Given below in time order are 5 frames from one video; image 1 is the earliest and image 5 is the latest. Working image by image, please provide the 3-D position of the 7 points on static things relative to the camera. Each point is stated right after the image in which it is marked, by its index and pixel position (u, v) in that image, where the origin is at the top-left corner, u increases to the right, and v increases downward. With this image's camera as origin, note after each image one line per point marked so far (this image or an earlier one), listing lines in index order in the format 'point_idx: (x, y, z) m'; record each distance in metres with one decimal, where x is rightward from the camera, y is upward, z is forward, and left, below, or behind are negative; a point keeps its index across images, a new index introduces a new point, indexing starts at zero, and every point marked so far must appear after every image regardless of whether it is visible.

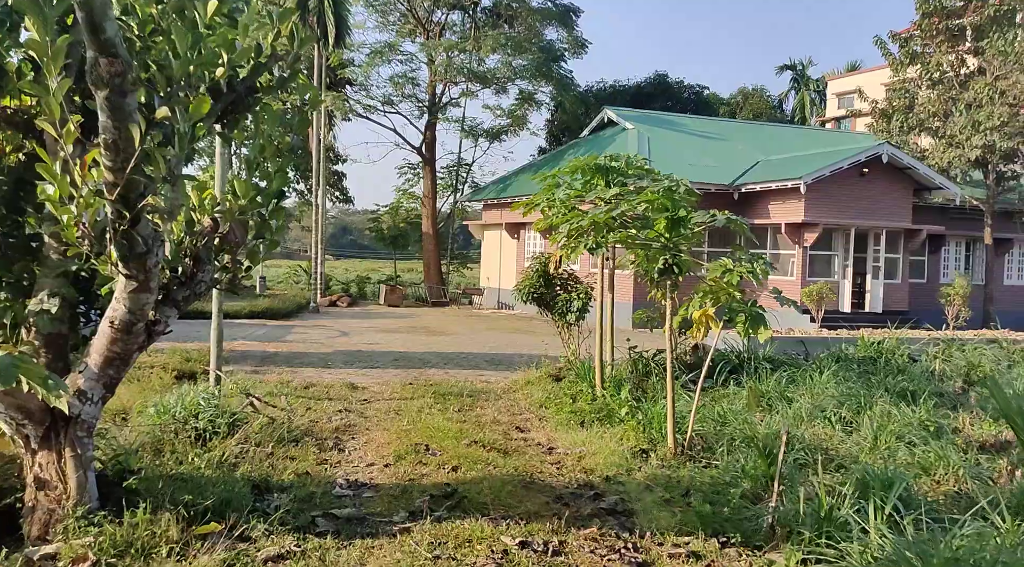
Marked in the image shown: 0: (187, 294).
0: (-1.4, -0.1, +3.8) m
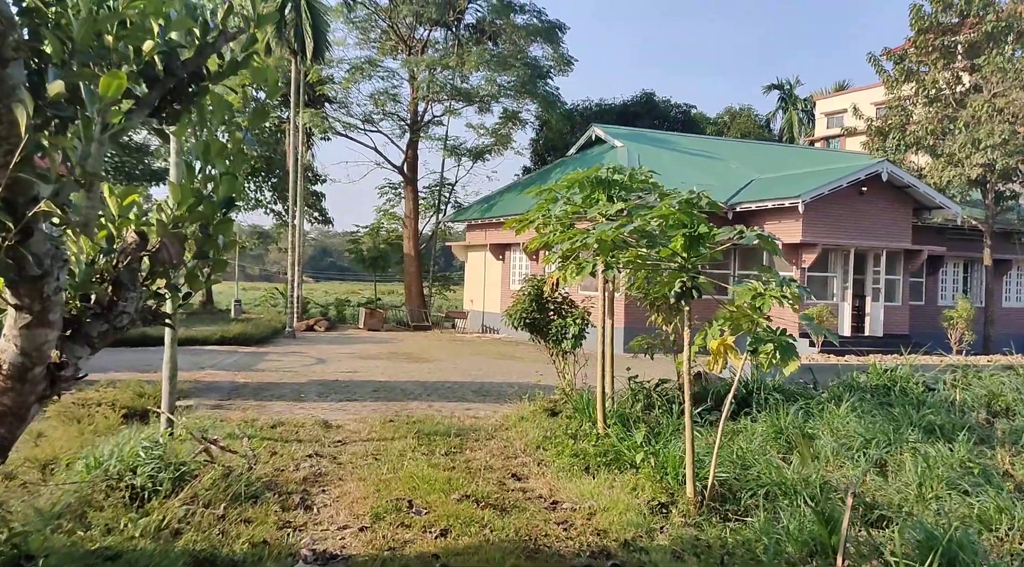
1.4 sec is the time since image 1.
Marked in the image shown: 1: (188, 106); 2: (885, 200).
0: (-1.4, -0.2, +3.0) m
1: (-1.2, +0.7, +3.4) m
2: (+7.1, +1.6, +16.9) m
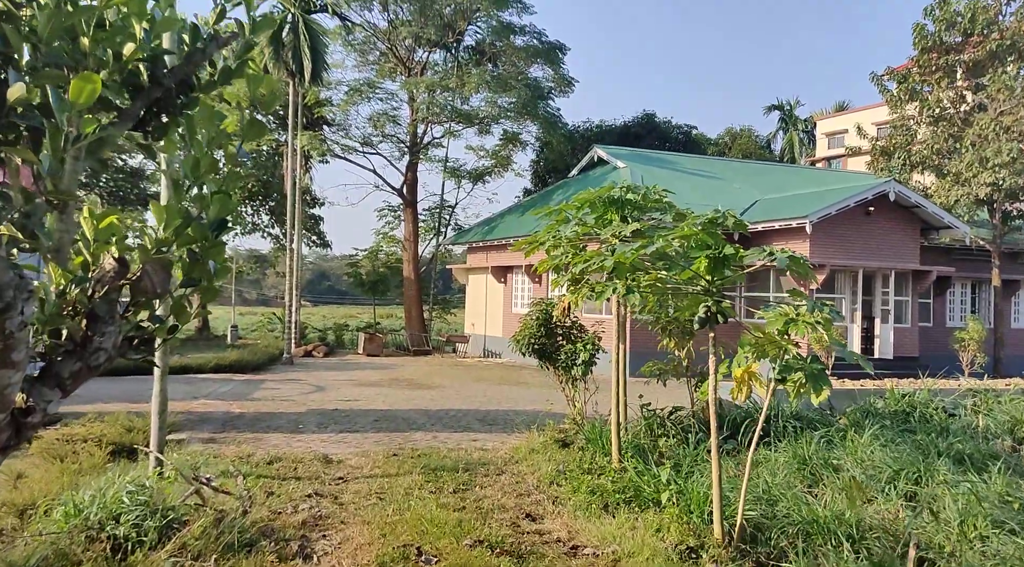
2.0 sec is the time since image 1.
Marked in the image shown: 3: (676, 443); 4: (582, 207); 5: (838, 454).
0: (-1.3, -0.3, +2.7) m
1: (-1.2, +0.6, +3.1) m
2: (+7.1, +1.2, +16.6) m
3: (+1.3, -1.3, +7.1) m
4: (+0.5, +0.6, +7.0) m
5: (+2.6, -1.4, +7.1) m
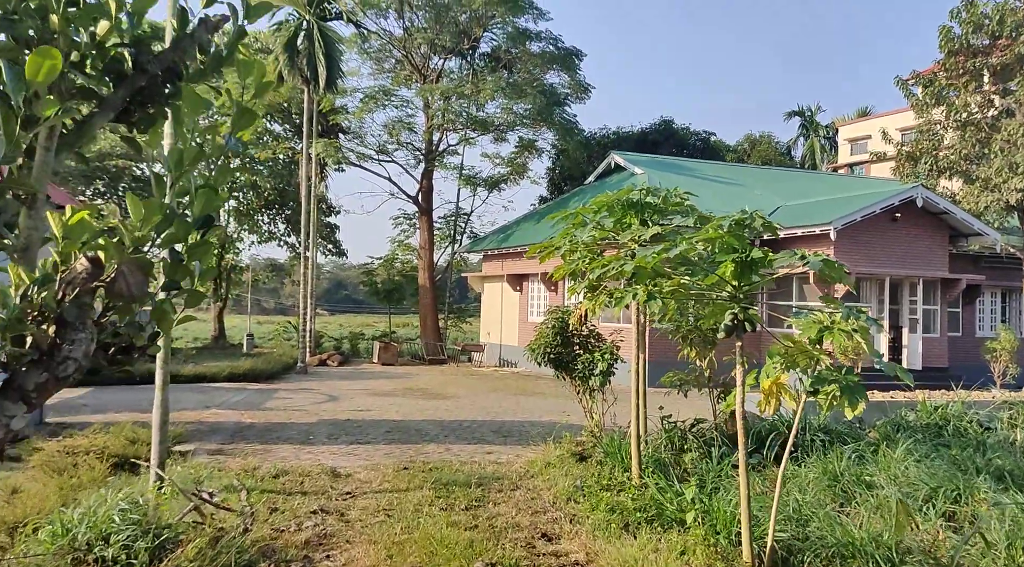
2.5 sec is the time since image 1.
0: (-1.3, -0.3, +2.4) m
1: (-1.1, +0.6, +2.8) m
2: (+7.4, +1.0, +16.2) m
3: (+1.4, -1.3, +6.8) m
4: (+0.7, +0.6, +6.7) m
5: (+2.7, -1.4, +6.7) m
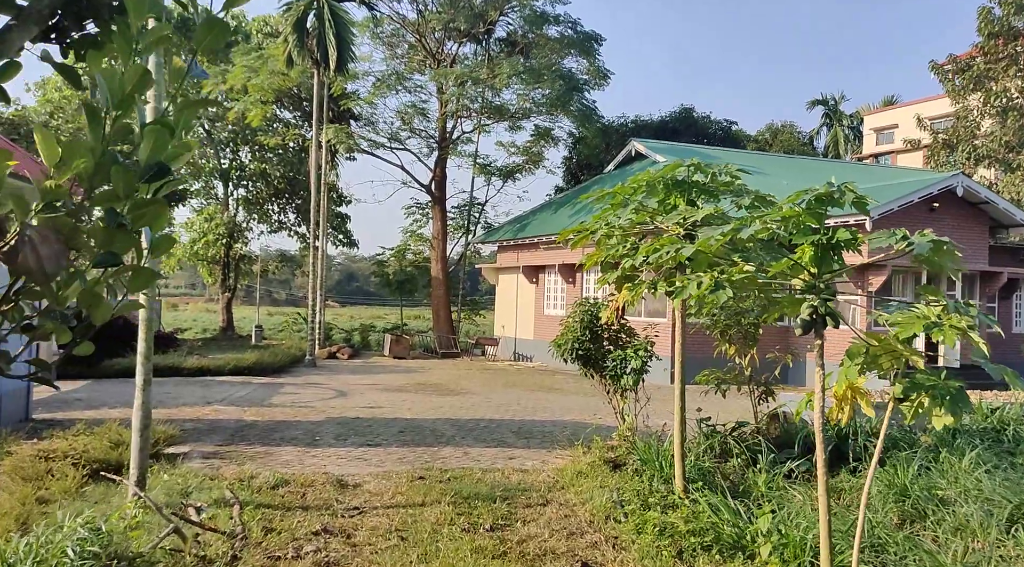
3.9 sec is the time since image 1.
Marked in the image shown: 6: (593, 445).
0: (-1.1, -0.2, +1.7) m
1: (-1.0, +0.6, +2.1) m
2: (+7.7, +1.1, +15.4) m
3: (+1.6, -1.2, +6.0) m
4: (+0.9, +0.6, +6.0) m
5: (+2.9, -1.4, +6.0) m
6: (+0.7, -1.3, +7.1) m
